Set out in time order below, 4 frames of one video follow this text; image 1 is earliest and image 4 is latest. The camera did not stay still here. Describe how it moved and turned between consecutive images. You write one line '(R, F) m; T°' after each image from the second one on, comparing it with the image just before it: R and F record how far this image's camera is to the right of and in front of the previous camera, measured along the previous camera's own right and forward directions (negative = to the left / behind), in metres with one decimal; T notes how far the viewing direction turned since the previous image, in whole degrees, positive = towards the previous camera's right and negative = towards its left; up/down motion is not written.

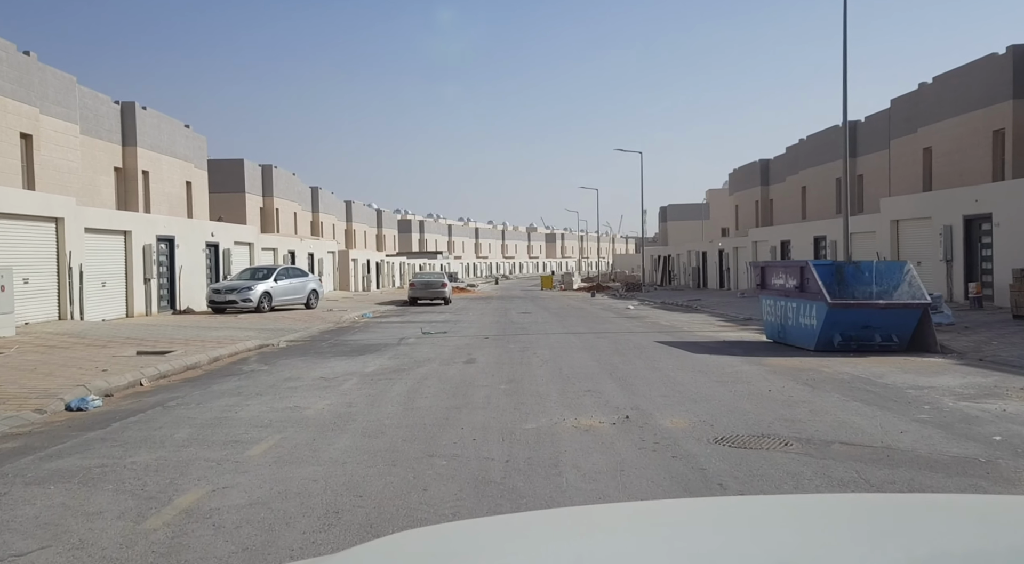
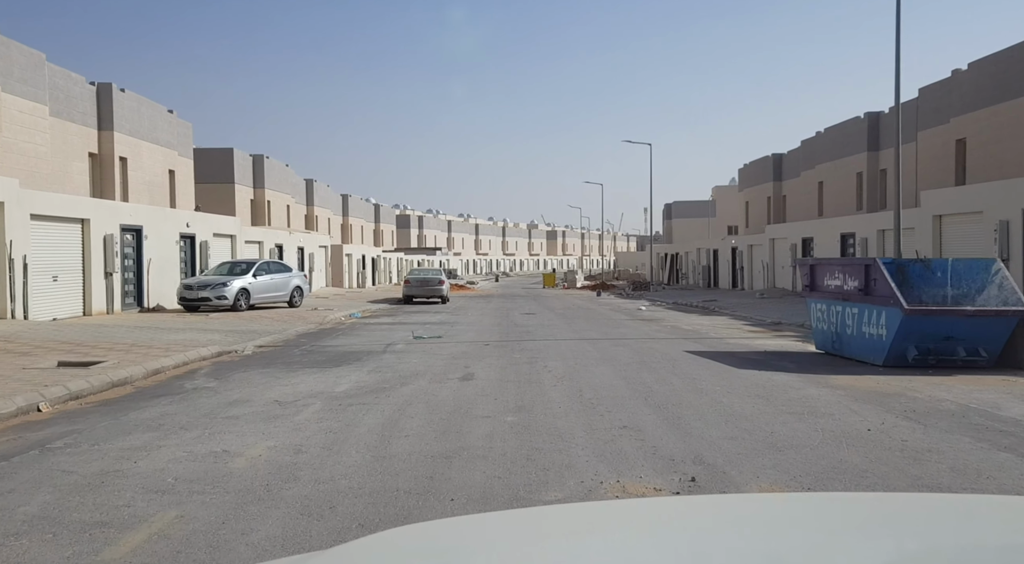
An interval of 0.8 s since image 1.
(-0.1, +2.5) m; 0°
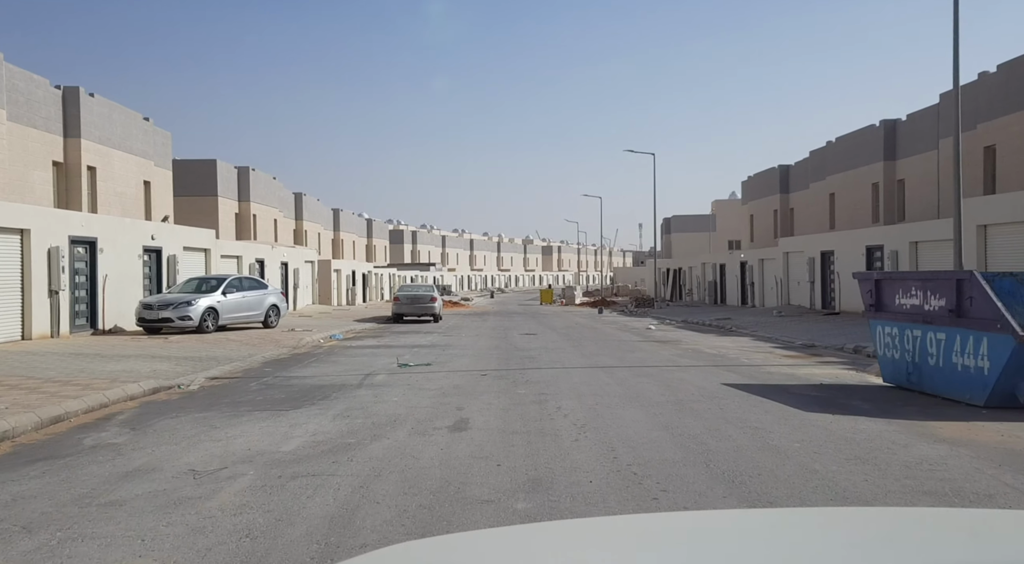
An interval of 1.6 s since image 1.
(-0.1, +2.5) m; 0°
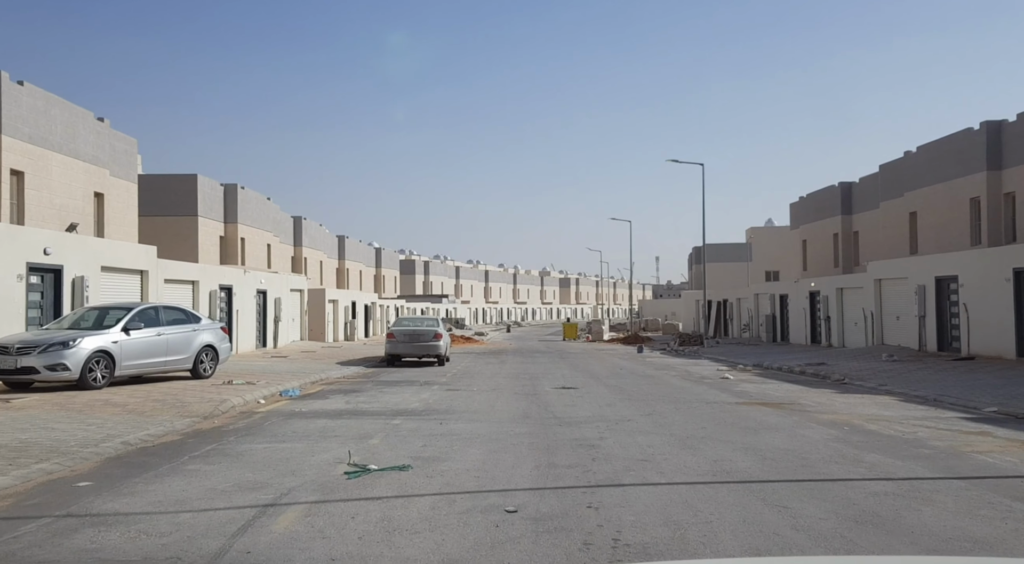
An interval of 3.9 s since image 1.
(-0.4, +7.2) m; -1°
